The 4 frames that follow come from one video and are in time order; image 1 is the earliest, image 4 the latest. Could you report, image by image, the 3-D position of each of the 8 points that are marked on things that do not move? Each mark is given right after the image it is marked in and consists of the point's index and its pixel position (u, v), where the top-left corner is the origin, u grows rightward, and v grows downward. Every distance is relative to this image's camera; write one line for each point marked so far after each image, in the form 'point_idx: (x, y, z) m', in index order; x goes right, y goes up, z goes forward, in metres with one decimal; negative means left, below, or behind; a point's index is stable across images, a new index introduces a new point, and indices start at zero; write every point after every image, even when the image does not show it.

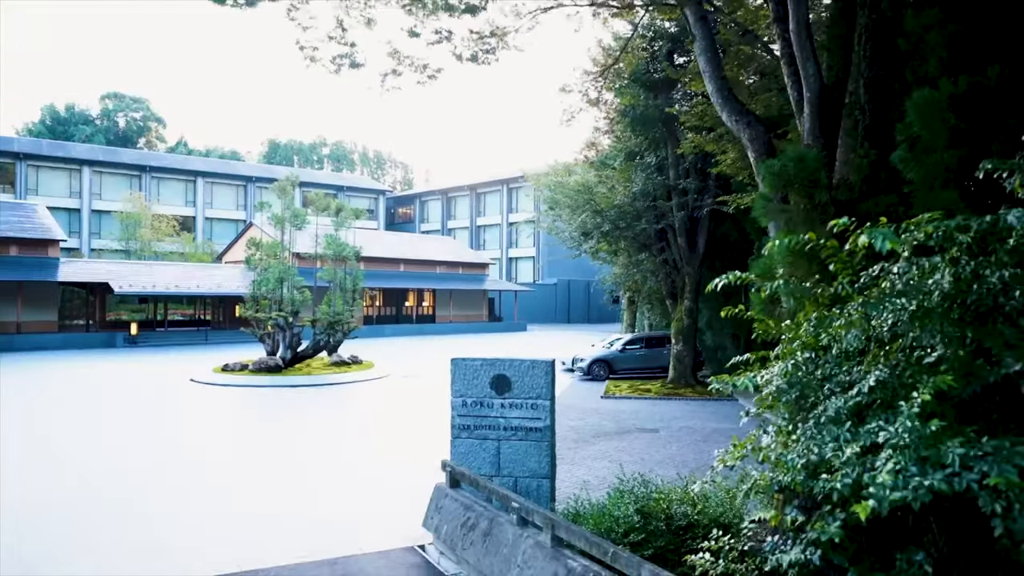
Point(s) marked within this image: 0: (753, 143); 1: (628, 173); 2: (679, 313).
0: (+2.3, +1.3, +6.8) m
1: (+2.9, +2.9, +18.3) m
2: (+4.4, -0.6, +18.9) m
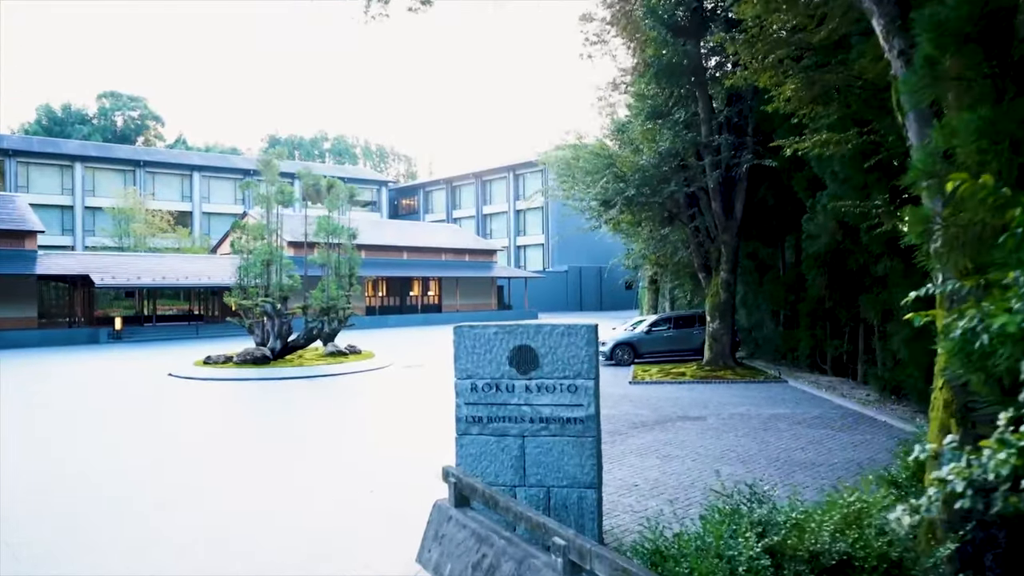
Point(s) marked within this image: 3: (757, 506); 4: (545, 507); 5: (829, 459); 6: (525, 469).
0: (+2.4, +1.8, +4.7) m
1: (+3.1, +3.5, +16.2) m
2: (+4.7, 0.0, +16.8) m
3: (+1.4, -1.2, +4.0) m
4: (+0.2, -1.6, +5.2) m
5: (+3.5, -1.9, +8.0) m
6: (+0.1, -1.3, +5.2) m
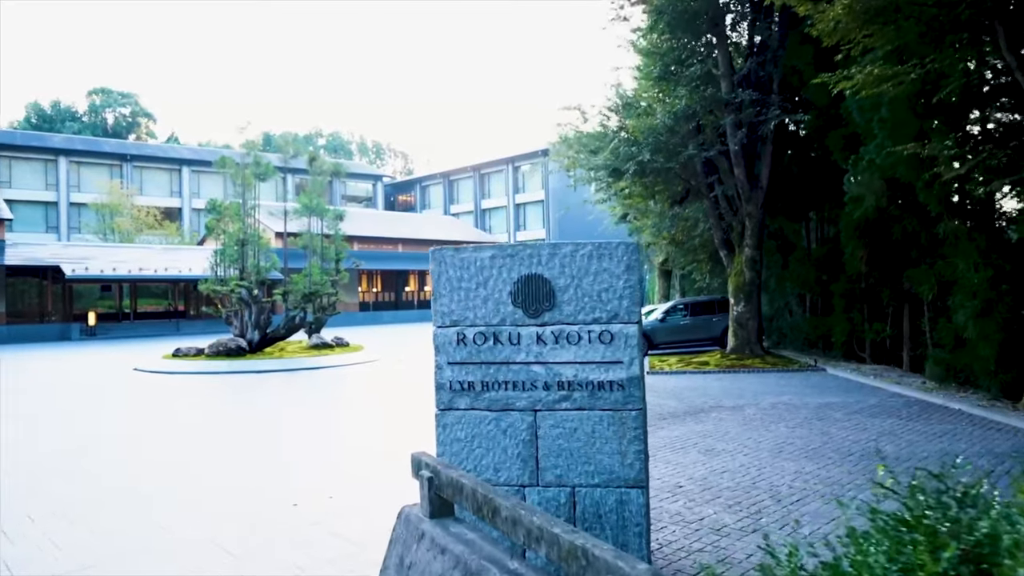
0: (+2.4, +2.3, +3.1) m
1: (+3.1, +3.9, +14.6) m
2: (+4.7, +0.5, +15.1) m
3: (+1.4, -0.7, +2.3) m
4: (+0.3, -1.1, +3.5) m
5: (+3.5, -1.4, +6.3) m
6: (+0.1, -0.8, +3.5) m
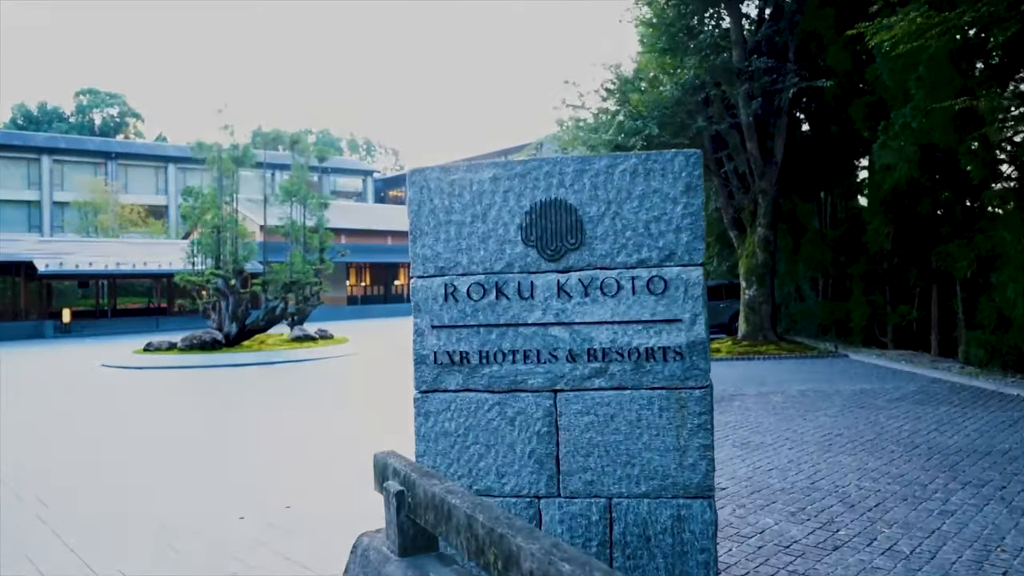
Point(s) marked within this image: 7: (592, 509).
0: (+2.4, +2.6, +2.1) m
1: (+3.0, +4.2, +13.6) m
2: (+4.6, +0.8, +14.2) m
3: (+1.5, -0.5, +1.3) m
4: (+0.3, -0.9, +2.5) m
5: (+3.5, -1.1, +5.4) m
6: (+0.2, -0.6, +2.5) m
7: (+0.3, -0.8, +2.5) m
